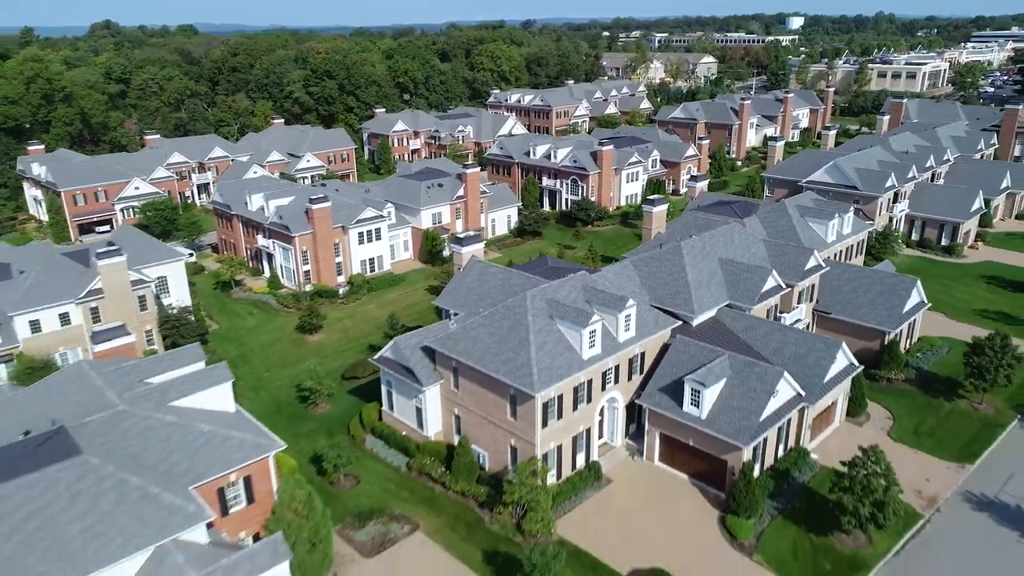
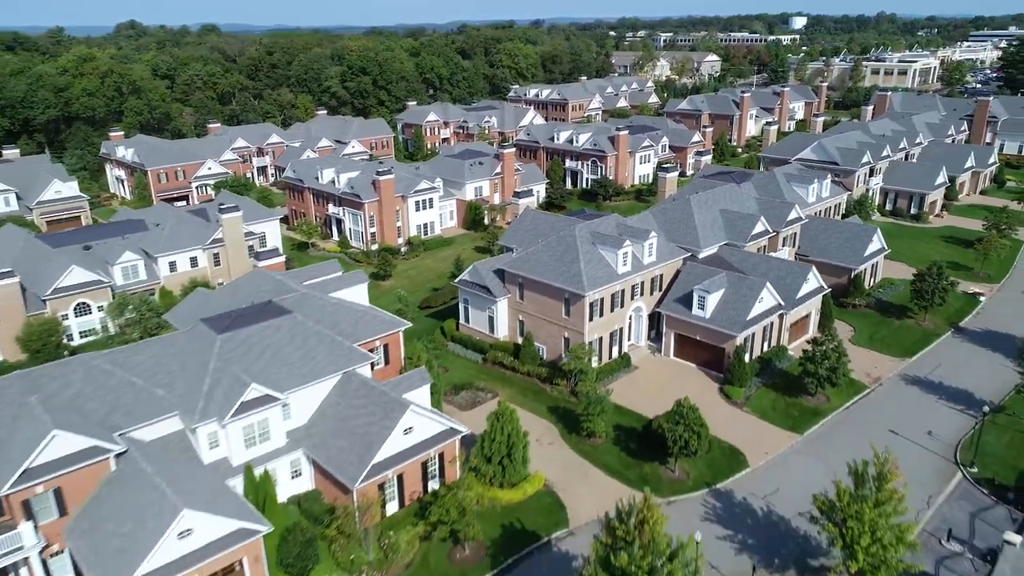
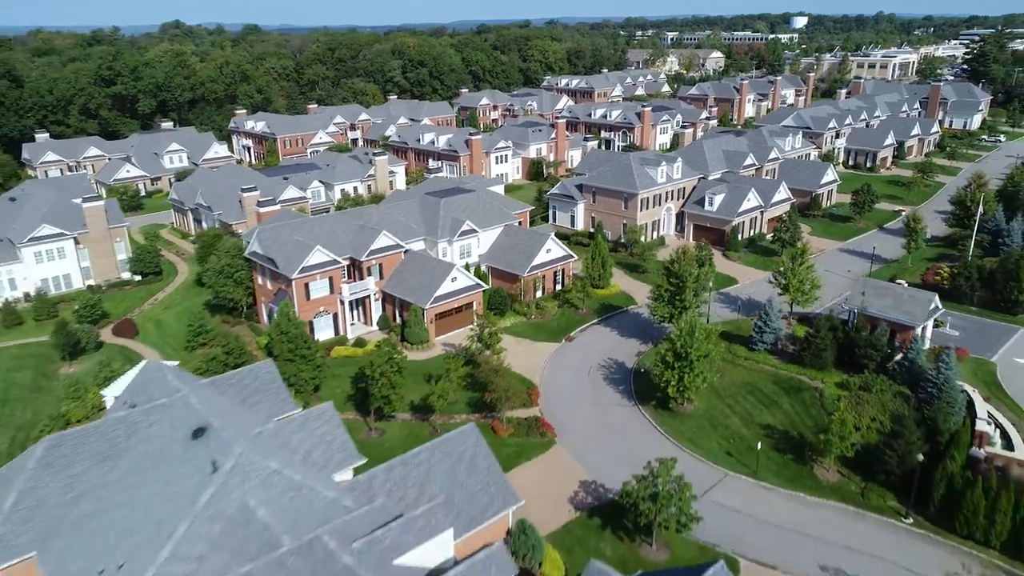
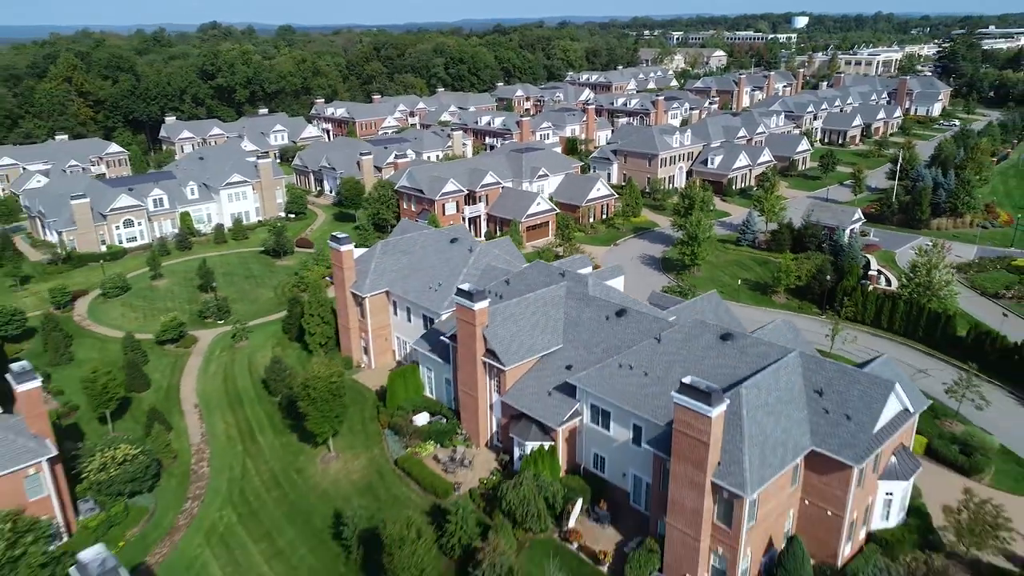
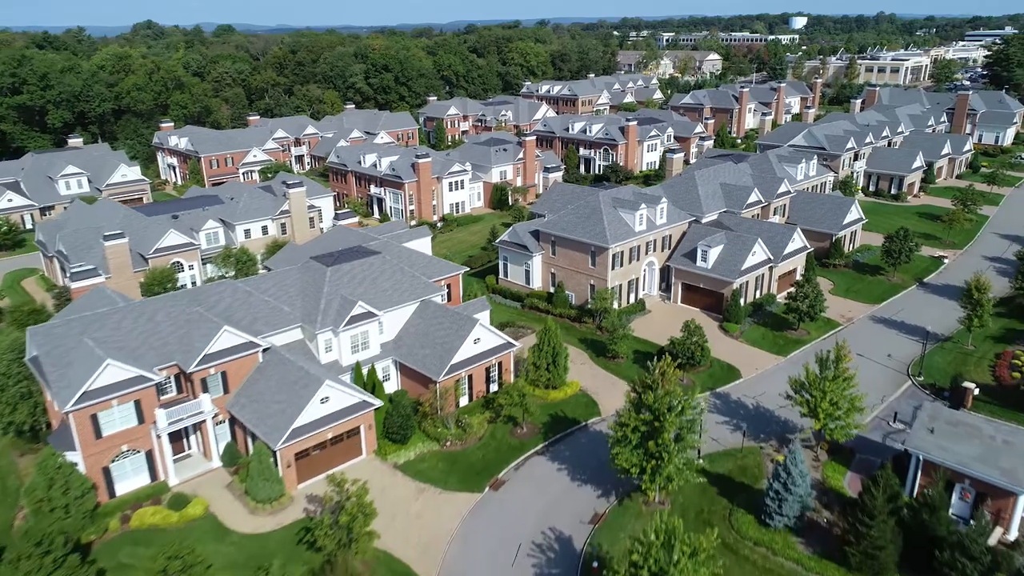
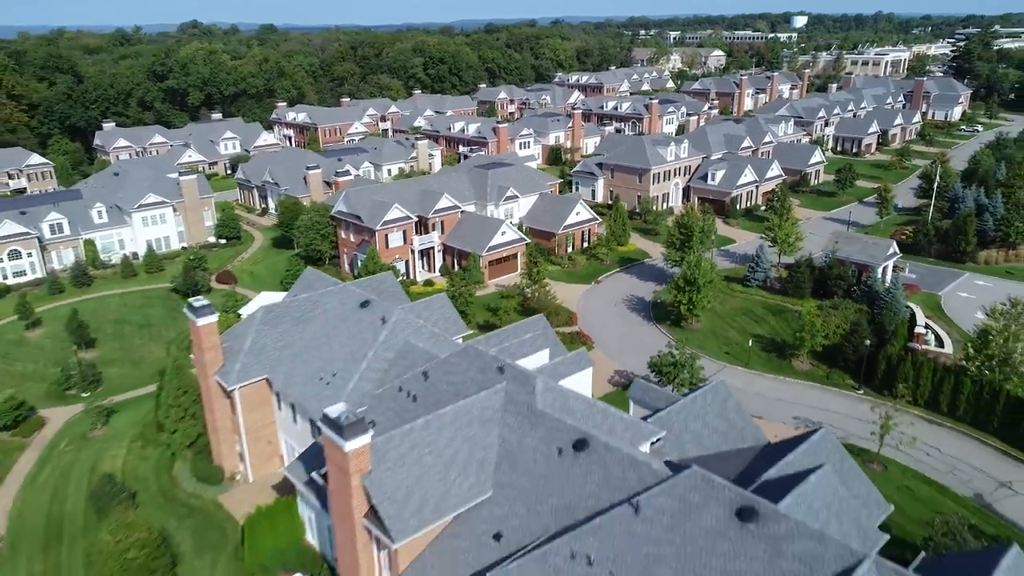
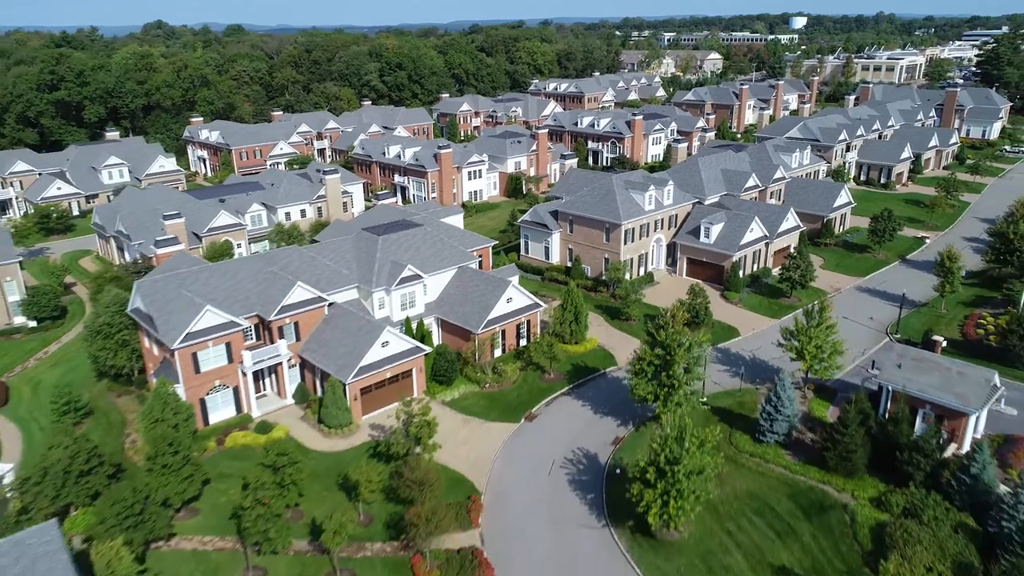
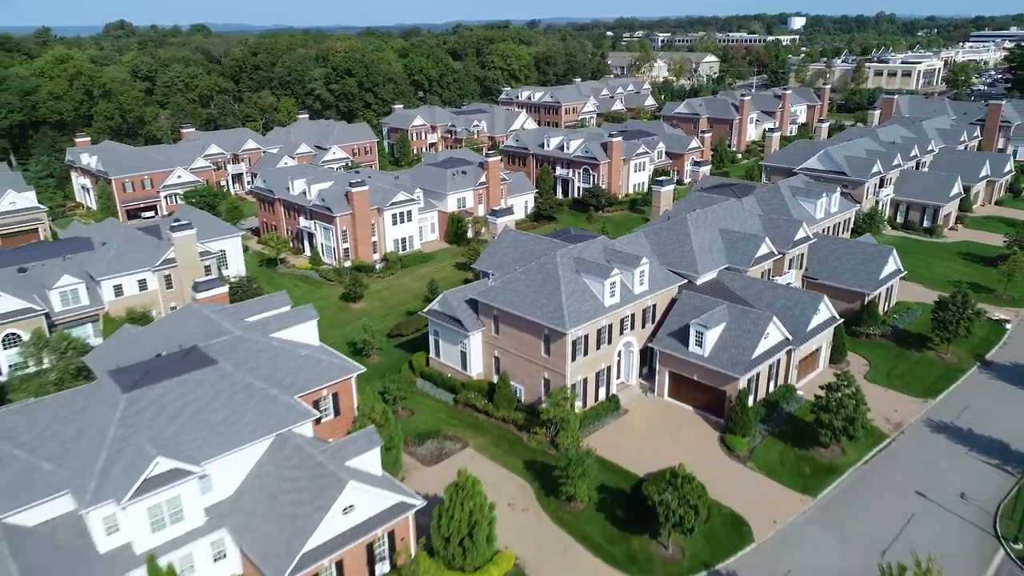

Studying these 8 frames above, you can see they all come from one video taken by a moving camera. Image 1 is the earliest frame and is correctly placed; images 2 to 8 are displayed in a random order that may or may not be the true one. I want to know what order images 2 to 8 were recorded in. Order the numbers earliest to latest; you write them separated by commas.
8, 2, 5, 7, 3, 6, 4
